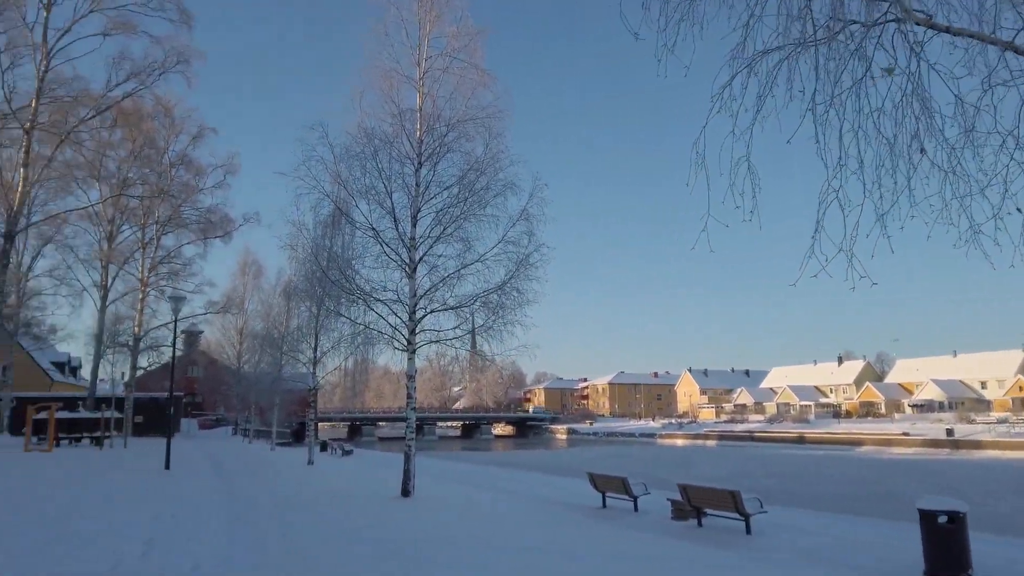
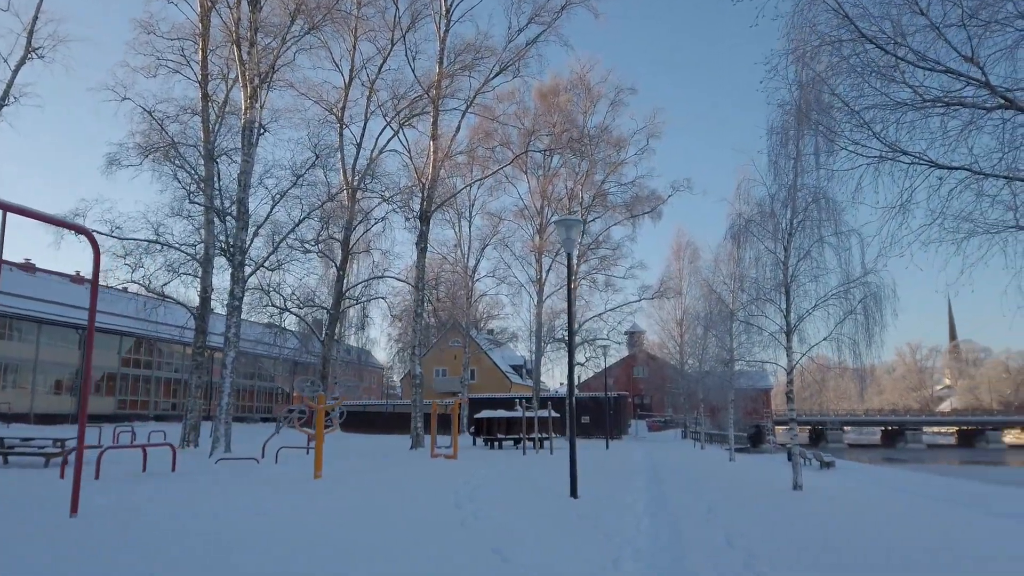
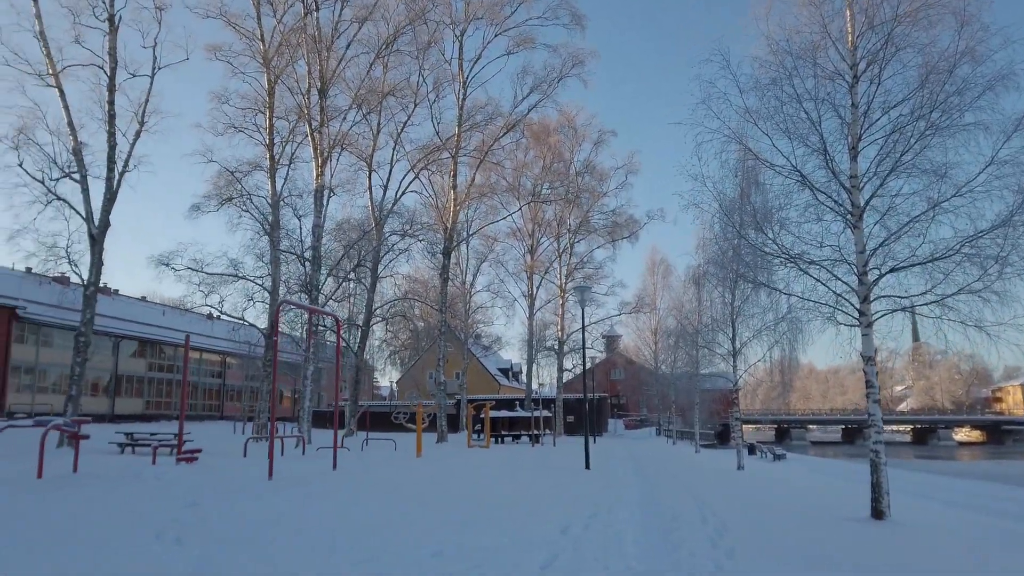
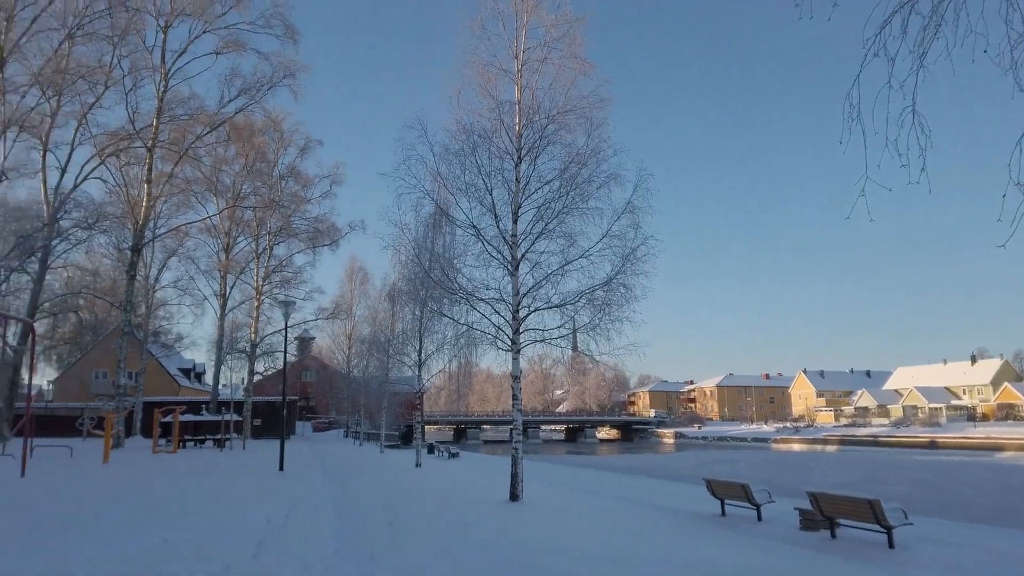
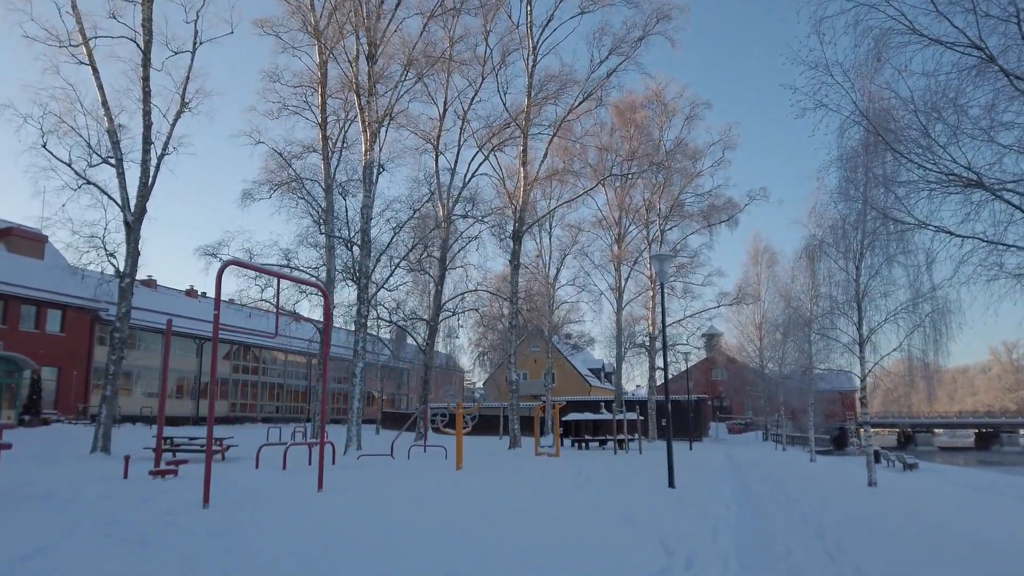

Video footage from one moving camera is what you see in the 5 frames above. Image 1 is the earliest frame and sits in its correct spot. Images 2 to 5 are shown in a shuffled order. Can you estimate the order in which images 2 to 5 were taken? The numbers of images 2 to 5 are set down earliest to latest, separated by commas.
4, 3, 5, 2
